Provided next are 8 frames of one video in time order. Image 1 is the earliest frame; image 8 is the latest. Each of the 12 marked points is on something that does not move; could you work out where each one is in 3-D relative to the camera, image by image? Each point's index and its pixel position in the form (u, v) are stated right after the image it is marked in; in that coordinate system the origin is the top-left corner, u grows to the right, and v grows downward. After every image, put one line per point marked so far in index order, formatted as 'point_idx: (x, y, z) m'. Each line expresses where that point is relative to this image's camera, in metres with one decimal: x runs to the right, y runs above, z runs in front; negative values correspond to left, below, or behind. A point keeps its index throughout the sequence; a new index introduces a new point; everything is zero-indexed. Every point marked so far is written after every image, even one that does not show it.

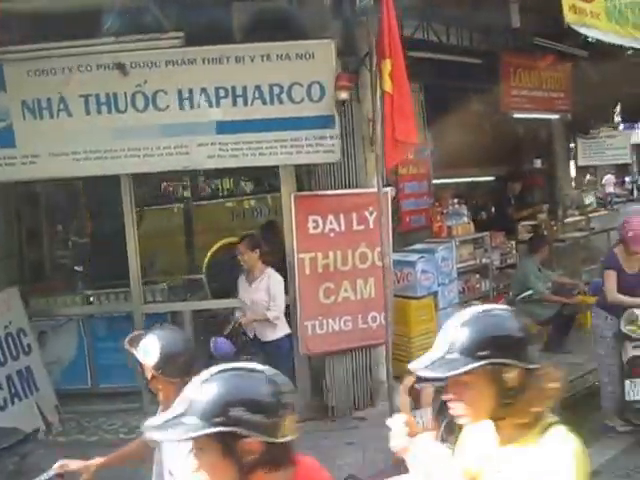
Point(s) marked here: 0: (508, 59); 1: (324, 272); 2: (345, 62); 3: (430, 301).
0: (+1.9, +1.8, +9.6) m
1: (0.0, -0.2, +7.1) m
2: (+0.2, +1.3, +7.1) m
3: (+0.9, -0.5, +7.9) m
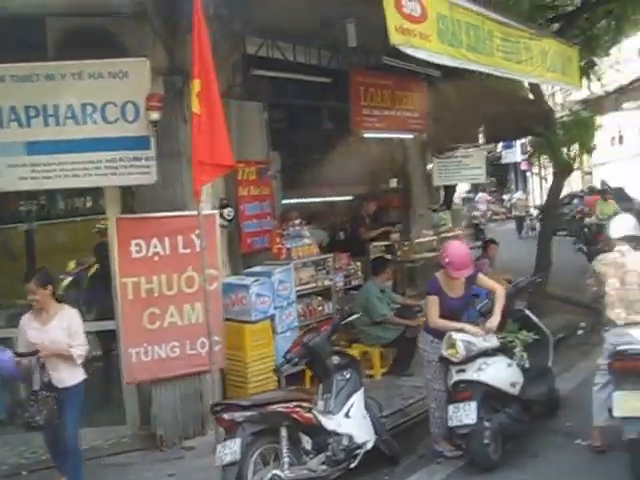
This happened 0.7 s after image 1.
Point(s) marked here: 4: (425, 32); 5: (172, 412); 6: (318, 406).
0: (+0.4, +1.6, +9.6) m
1: (-1.2, -0.4, +6.9) m
2: (-1.1, +1.1, +6.8) m
3: (-0.4, -0.7, +7.7) m
4: (+0.8, +1.6, +7.1) m
5: (-1.1, -1.3, +7.1) m
6: (0.0, -1.1, +6.2) m
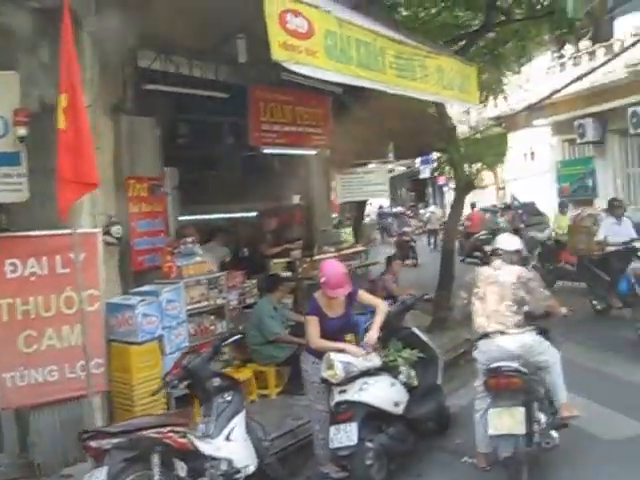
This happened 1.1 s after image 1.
0: (-0.6, +1.5, +9.5) m
1: (-2.0, -0.5, +6.6) m
2: (-1.9, +1.0, +6.6) m
3: (-1.3, -0.8, +7.5) m
4: (-0.1, +1.4, +7.1) m
5: (-1.9, -1.4, +6.8) m
6: (-0.8, -1.2, +6.0) m
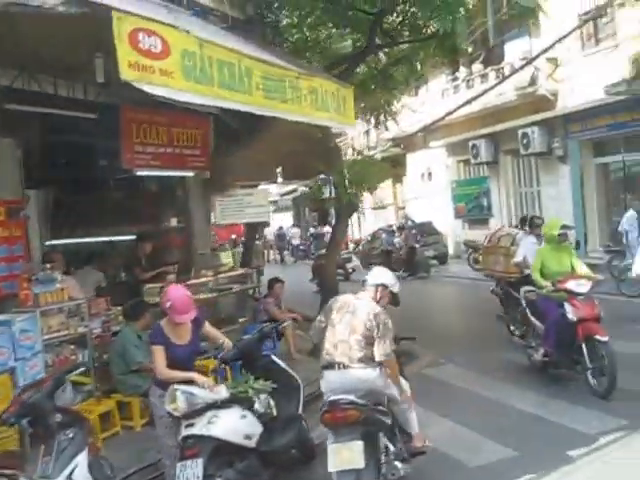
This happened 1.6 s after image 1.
0: (-1.9, +1.2, +9.2) m
1: (-3.0, -0.7, +6.2) m
2: (-2.9, +0.8, +6.3) m
3: (-2.4, -1.0, +7.1) m
4: (-1.1, +1.2, +6.9) m
5: (-2.9, -1.6, +6.4) m
6: (-1.7, -1.4, +5.7) m
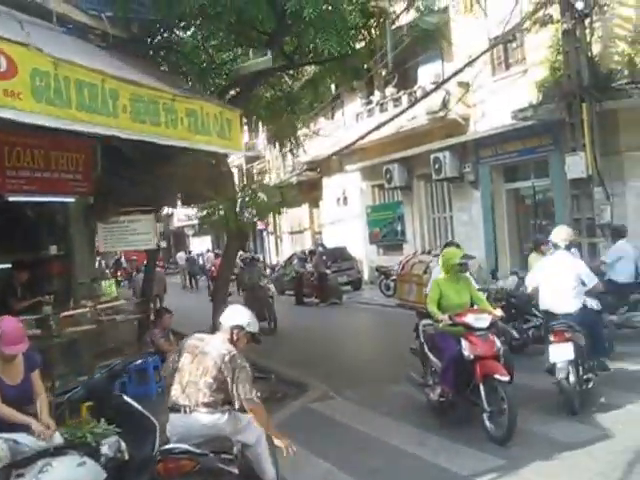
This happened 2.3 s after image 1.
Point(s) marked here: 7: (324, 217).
0: (-3.0, +0.9, +8.7) m
1: (-4.0, -0.9, +5.6) m
2: (-3.8, +0.6, +5.7) m
3: (-3.3, -1.2, +6.6) m
4: (-2.1, +1.0, +6.4) m
5: (-3.9, -1.8, +5.8) m
6: (-2.6, -1.6, +5.2) m
7: (0.0, +0.5, +19.7) m
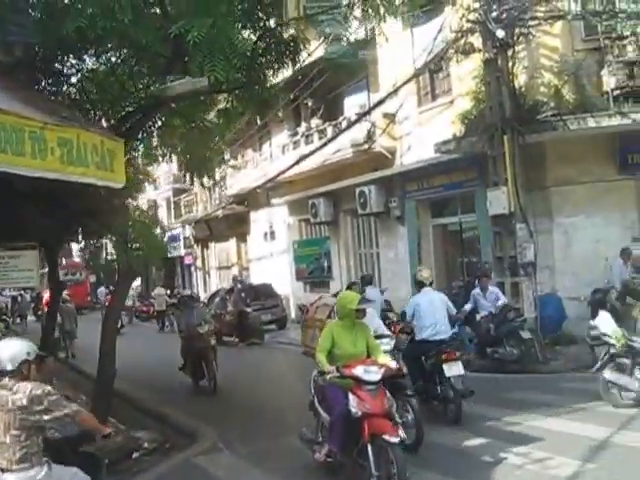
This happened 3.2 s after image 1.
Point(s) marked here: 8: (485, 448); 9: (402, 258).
0: (-3.9, +0.6, +7.9) m
1: (-4.8, -1.2, +4.7) m
2: (-4.7, +0.4, +4.8) m
3: (-4.2, -1.5, +5.6) m
4: (-2.9, +0.8, +5.6) m
5: (-4.7, -2.0, +4.8) m
6: (-3.4, -1.8, +4.3) m
7: (-1.4, -0.3, +18.9) m
8: (+1.3, -1.7, +7.7) m
9: (+1.3, -0.3, +14.8) m
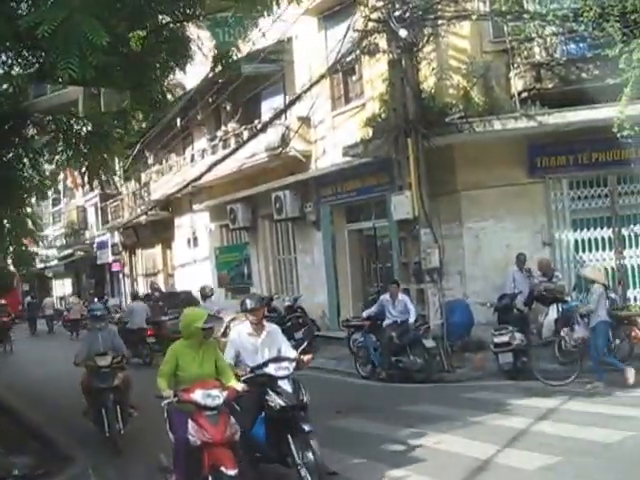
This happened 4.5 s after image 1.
0: (-5.0, +0.5, +7.4) m
1: (-5.8, -1.3, +4.2) m
2: (-5.6, +0.3, +4.3) m
3: (-5.2, -1.6, +5.1) m
4: (-3.9, +0.7, +5.2) m
5: (-5.7, -2.1, +4.3) m
6: (-4.4, -1.9, +3.8) m
7: (-2.8, -0.4, +18.5) m
8: (+0.3, -1.7, +7.4) m
9: (0.0, -0.4, +14.5) m
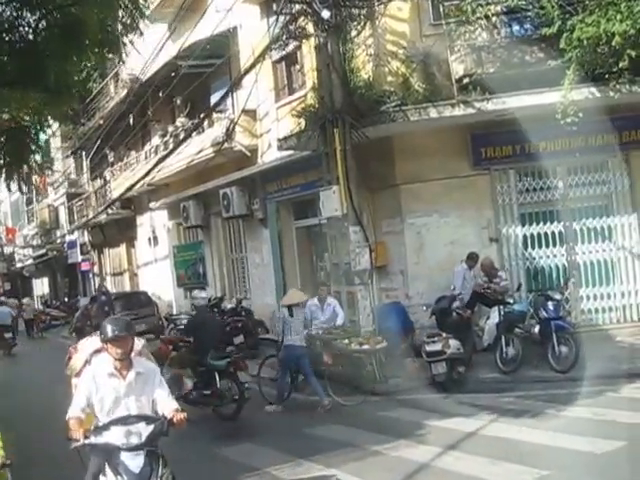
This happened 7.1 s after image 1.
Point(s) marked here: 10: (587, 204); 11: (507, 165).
0: (-6.0, +0.4, +6.9) m
1: (-6.9, -1.4, +3.7) m
2: (-6.8, +0.1, +3.8) m
3: (-6.3, -1.8, +4.7) m
4: (-5.1, +0.5, +4.6) m
5: (-6.8, -2.3, +3.9) m
6: (-5.5, -2.0, +3.3) m
7: (-3.4, -0.3, +17.9) m
8: (-0.7, -1.8, +6.7) m
9: (-0.8, -0.3, +13.8) m
10: (+3.2, +0.4, +11.3) m
11: (+2.2, +0.9, +11.4) m
